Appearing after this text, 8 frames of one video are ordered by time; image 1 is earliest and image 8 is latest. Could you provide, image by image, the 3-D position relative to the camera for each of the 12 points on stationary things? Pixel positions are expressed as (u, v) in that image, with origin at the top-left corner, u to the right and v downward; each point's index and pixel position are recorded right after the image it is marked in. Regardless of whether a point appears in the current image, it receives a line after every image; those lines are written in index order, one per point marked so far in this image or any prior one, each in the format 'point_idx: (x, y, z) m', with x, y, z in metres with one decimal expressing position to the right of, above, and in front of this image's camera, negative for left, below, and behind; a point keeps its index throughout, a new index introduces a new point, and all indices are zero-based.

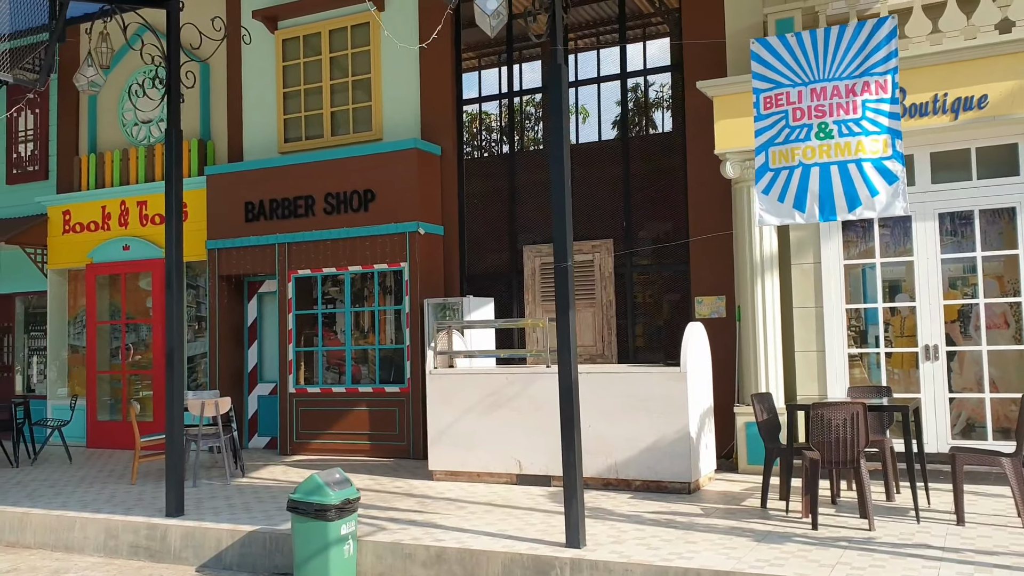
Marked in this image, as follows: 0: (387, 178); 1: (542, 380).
0: (-1.5, +1.3, +11.0) m
1: (+0.3, -0.8, +8.5) m
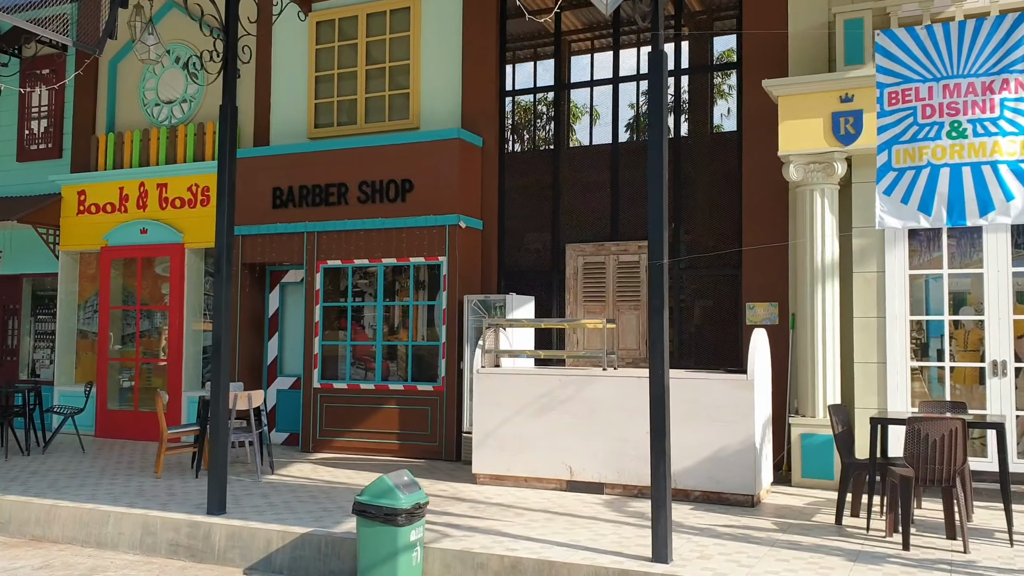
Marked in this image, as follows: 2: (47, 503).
0: (-1.0, +1.4, +10.6) m
1: (+0.7, -0.8, +8.1) m
2: (-3.7, -1.7, +7.5) m
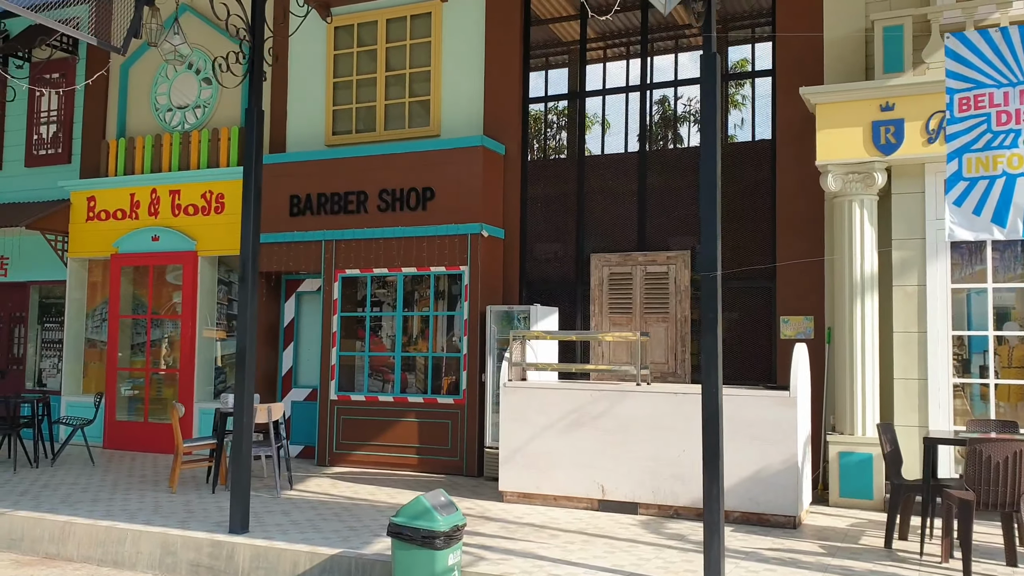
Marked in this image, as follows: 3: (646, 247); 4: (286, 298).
0: (-0.7, +1.3, +10.4) m
1: (+1.0, -0.9, +7.9) m
2: (-3.5, -1.8, +7.2) m
3: (+1.4, +0.4, +10.0) m
4: (-2.8, -0.1, +11.8) m
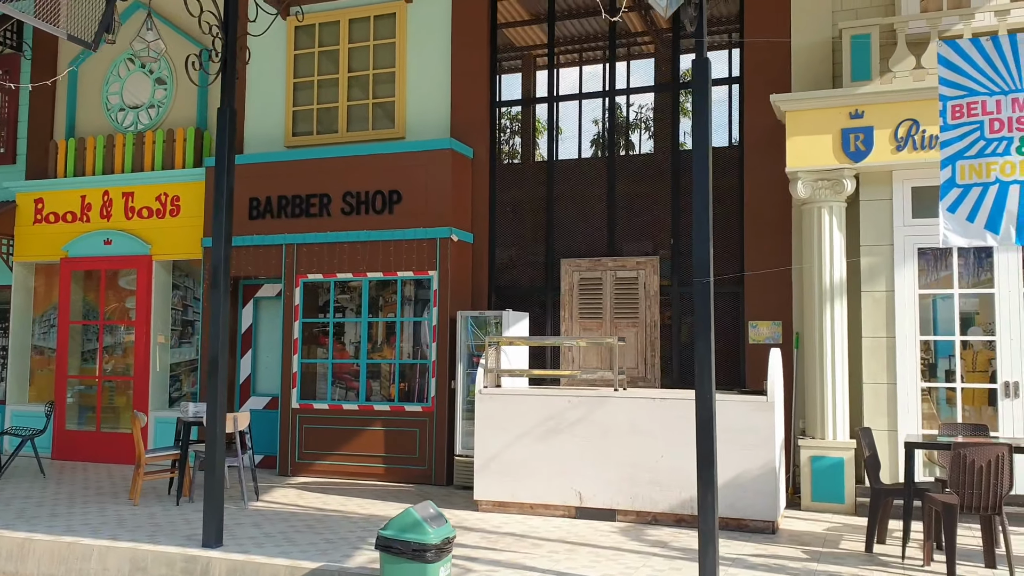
0: (-1.0, +1.2, +10.2) m
1: (+0.8, -1.0, +7.8) m
2: (-3.6, -1.8, +6.9) m
3: (+1.1, +0.4, +10.0) m
4: (-3.3, -0.2, +11.5) m
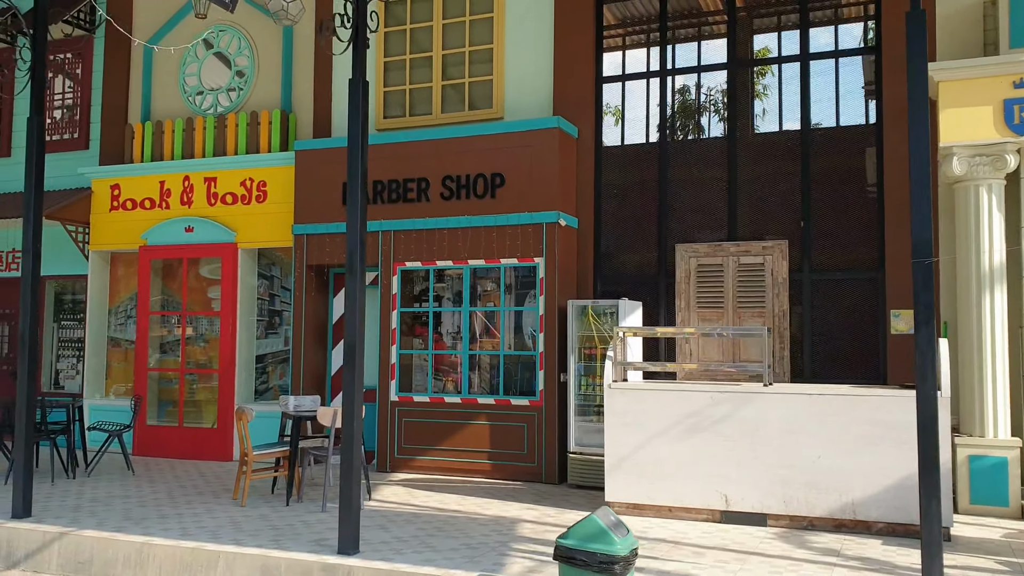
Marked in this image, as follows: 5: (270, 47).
0: (+0.1, +1.3, +9.6) m
1: (+1.9, -0.9, +7.2) m
2: (-2.5, -1.7, +6.4) m
3: (+2.2, +0.5, +9.3) m
4: (-2.1, -0.1, +11.0) m
5: (-3.0, +3.0, +11.7) m
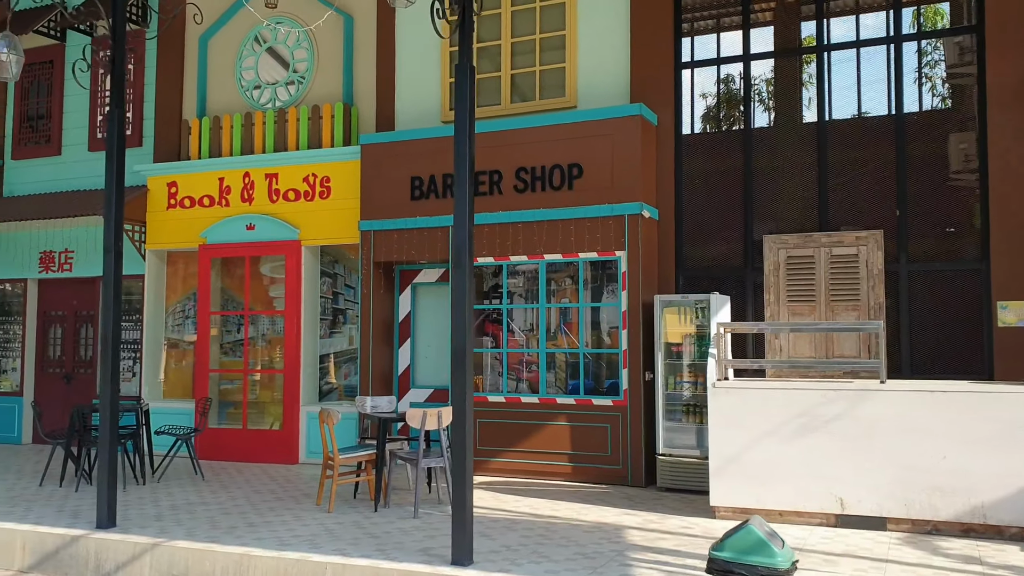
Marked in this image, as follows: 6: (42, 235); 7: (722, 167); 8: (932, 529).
0: (+0.9, +1.4, +9.3) m
1: (+2.6, -0.8, +6.8) m
2: (-1.8, -1.7, +6.1) m
3: (+3.0, +0.6, +9.0) m
4: (-1.3, 0.0, +10.7) m
5: (-2.2, +3.0, +11.4) m
6: (-6.4, +0.7, +12.9) m
7: (+2.1, +1.2, +9.5) m
8: (+3.0, -1.7, +6.7) m
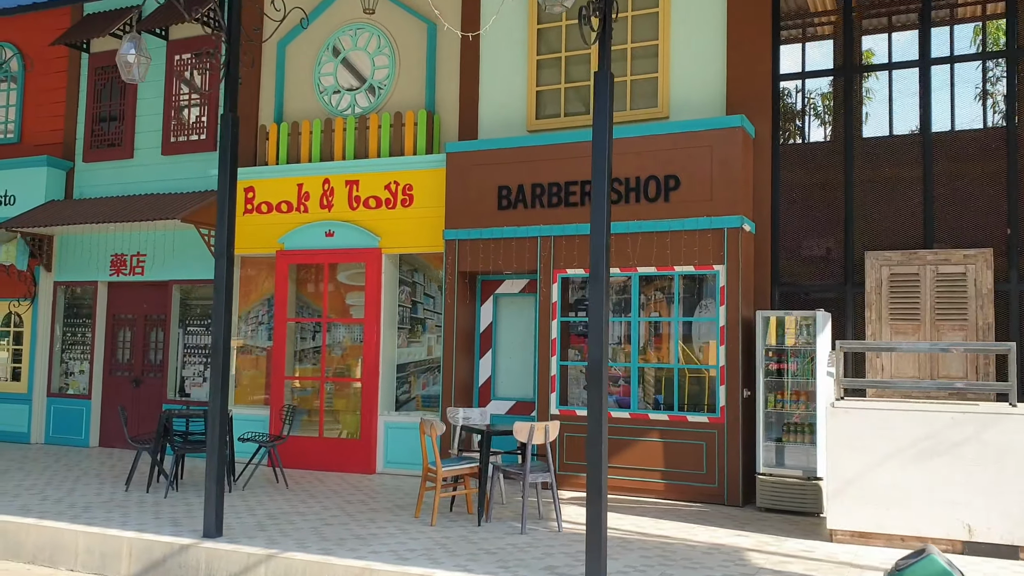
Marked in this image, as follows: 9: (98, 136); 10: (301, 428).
0: (+1.8, +1.2, +9.1) m
1: (+3.5, -0.9, +6.6) m
2: (-1.0, -1.8, +6.0) m
3: (+3.9, +0.4, +8.8) m
4: (-0.3, -0.1, +10.6) m
5: (-1.2, +2.9, +11.3) m
6: (-5.4, +0.7, +12.9) m
7: (+3.0, +1.1, +9.3) m
8: (+3.8, -1.8, +6.4) m
9: (-5.9, +2.2, +13.5) m
10: (-2.4, -1.6, +11.0) m
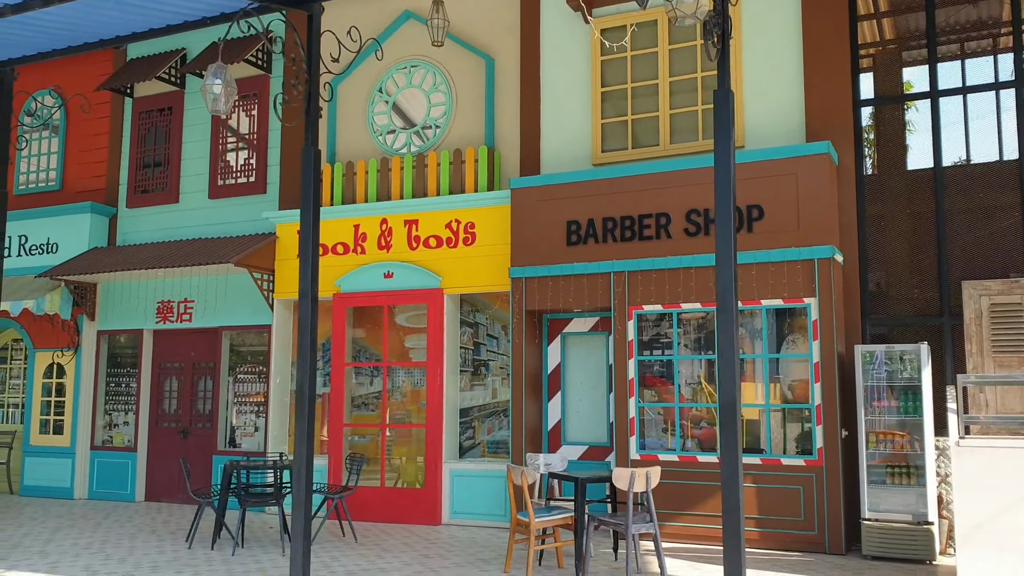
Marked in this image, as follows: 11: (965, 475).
0: (+2.5, +0.9, +8.8) m
1: (+4.2, -1.1, +6.1) m
2: (-0.3, -2.0, +5.5) m
3: (+4.6, +0.1, +8.3) m
4: (+0.4, -0.6, +10.2) m
5: (-0.5, +2.4, +11.1) m
6: (-4.7, 0.0, +12.5) m
7: (+3.7, +0.7, +8.9) m
8: (+4.5, -2.0, +5.9) m
9: (-5.2, +1.5, +13.2) m
10: (-1.6, -2.1, +10.5) m
11: (+3.2, -1.3, +6.6) m
